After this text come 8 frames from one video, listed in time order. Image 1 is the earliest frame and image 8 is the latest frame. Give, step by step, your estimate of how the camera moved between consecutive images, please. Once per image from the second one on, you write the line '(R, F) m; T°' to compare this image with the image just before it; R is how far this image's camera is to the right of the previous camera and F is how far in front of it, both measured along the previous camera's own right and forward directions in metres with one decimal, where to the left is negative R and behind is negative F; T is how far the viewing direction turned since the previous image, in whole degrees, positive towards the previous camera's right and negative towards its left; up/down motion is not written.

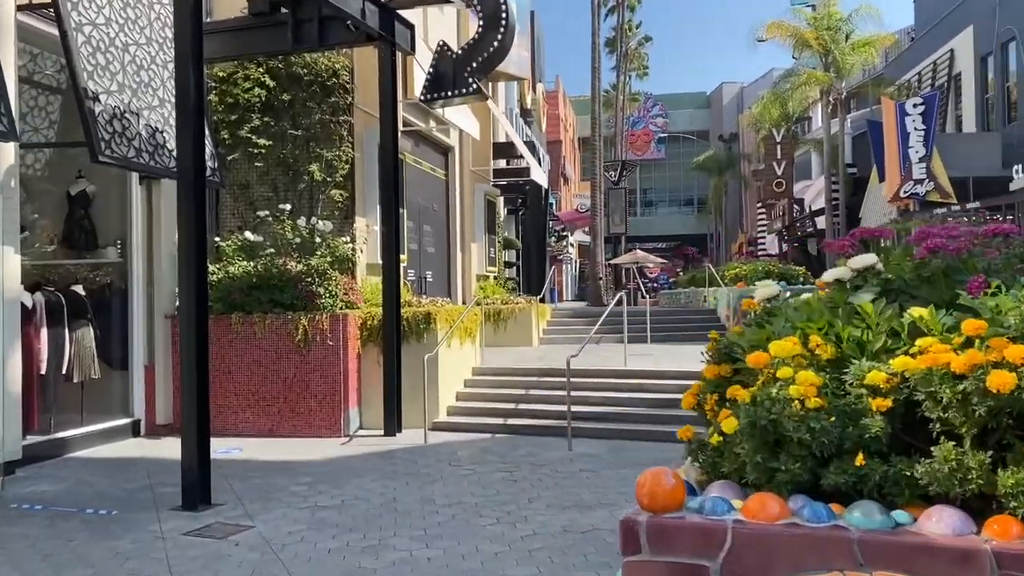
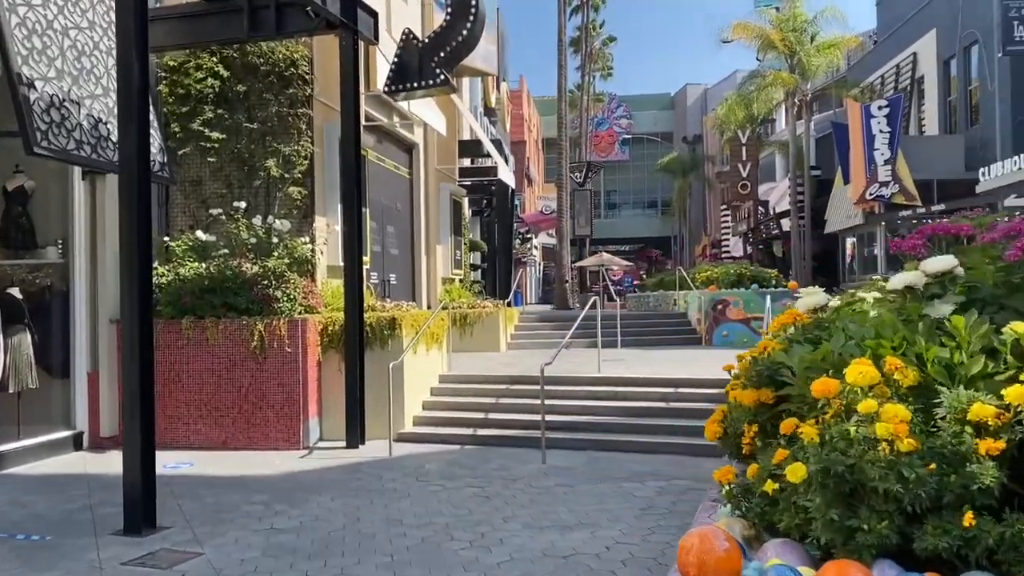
(-0.1, +0.5) m; +2°
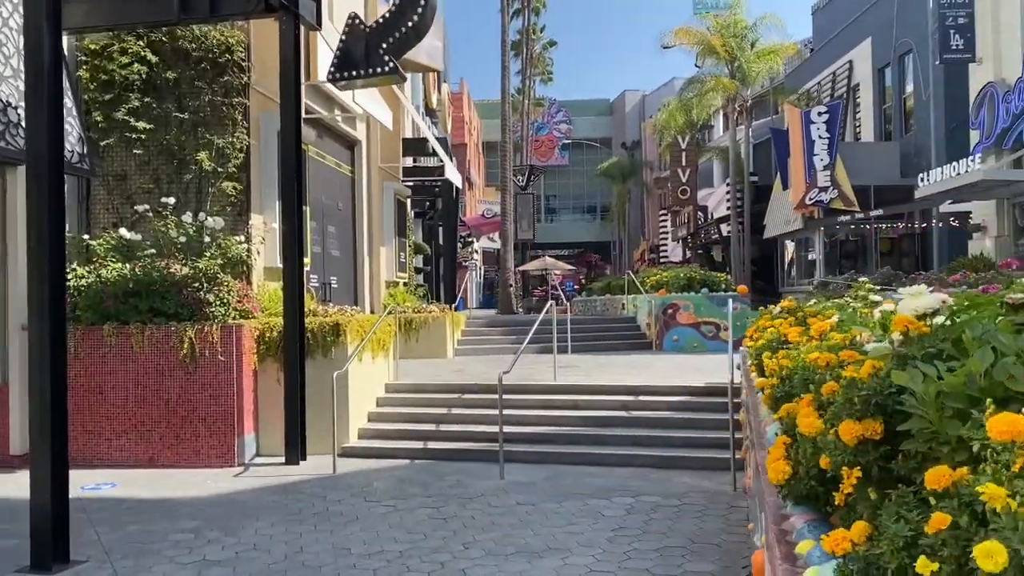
(-0.2, +0.6) m; +4°
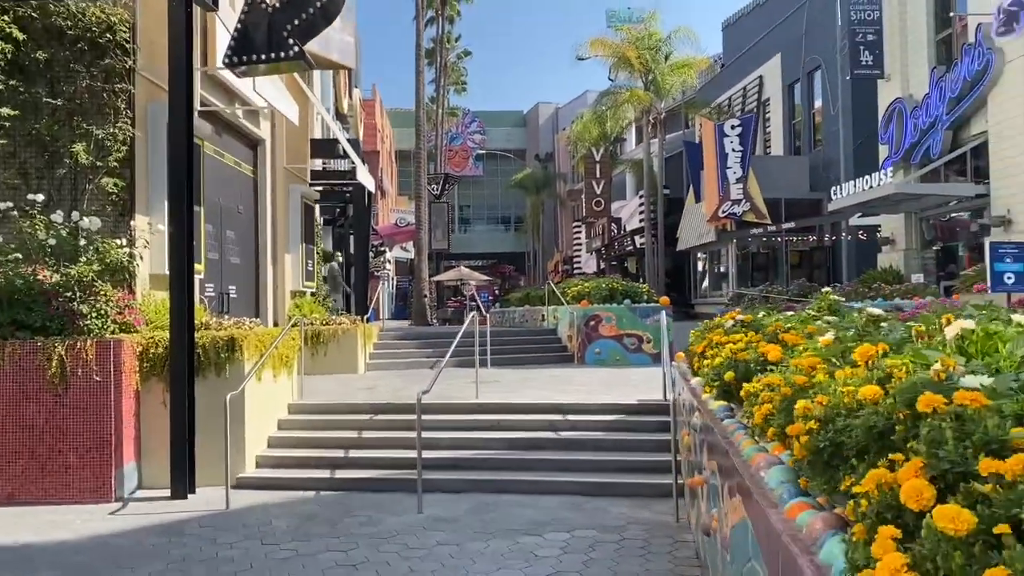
(-0.1, +0.8) m; +6°
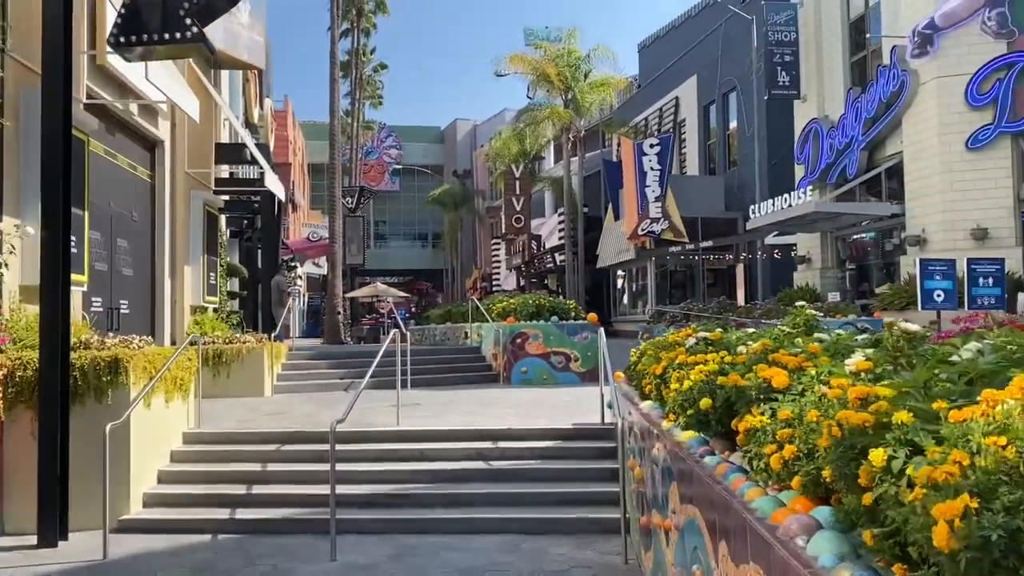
(-0.1, +0.8) m; +6°
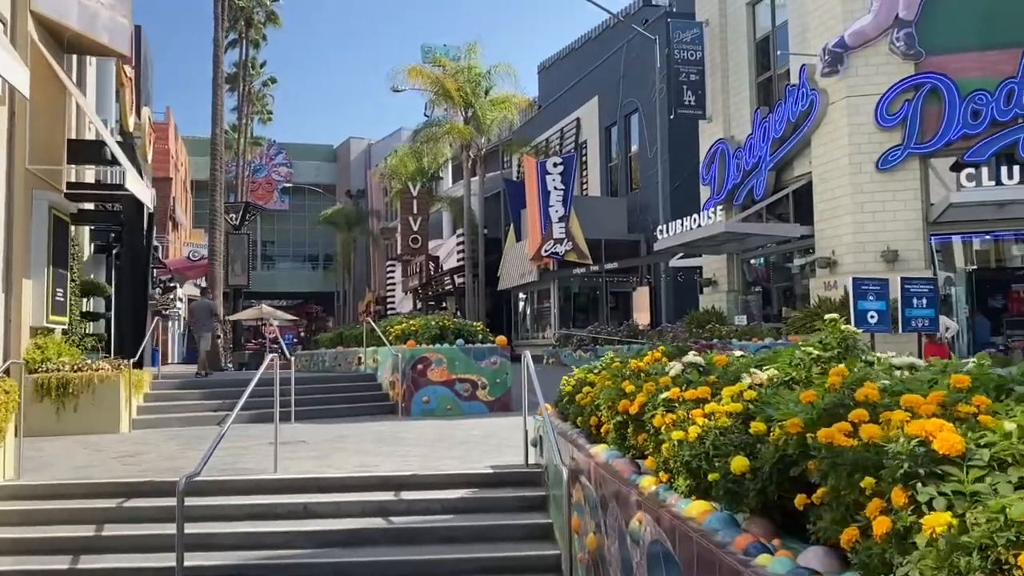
(-0.1, +1.4) m; +7°
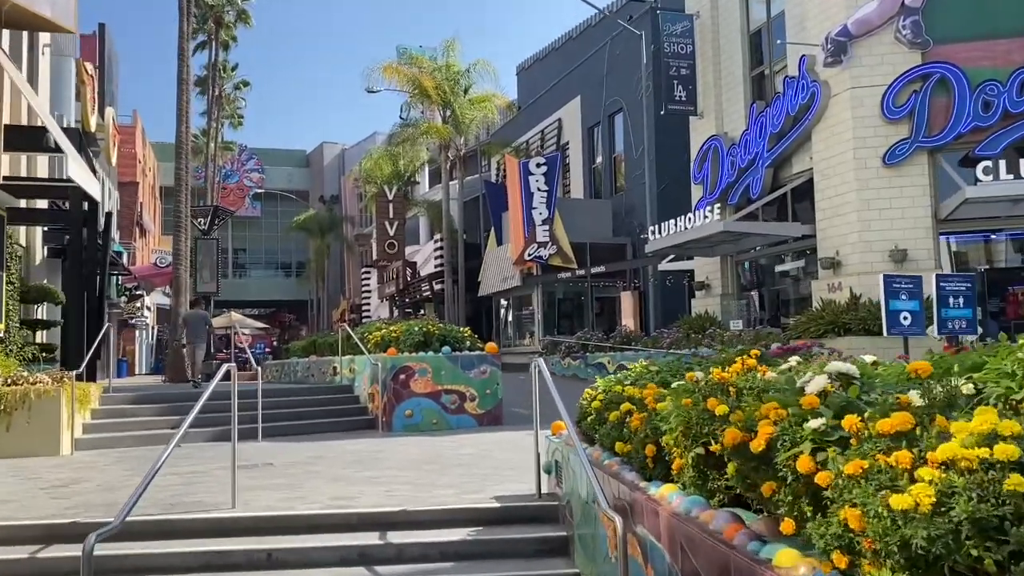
(-0.2, +1.2) m; +2°
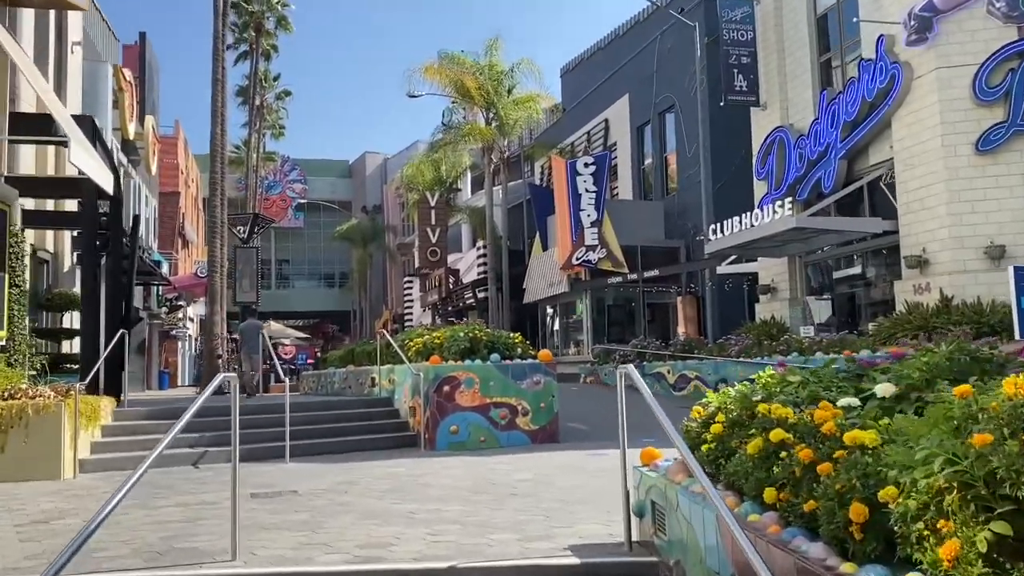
(-0.2, +1.4) m; -3°
